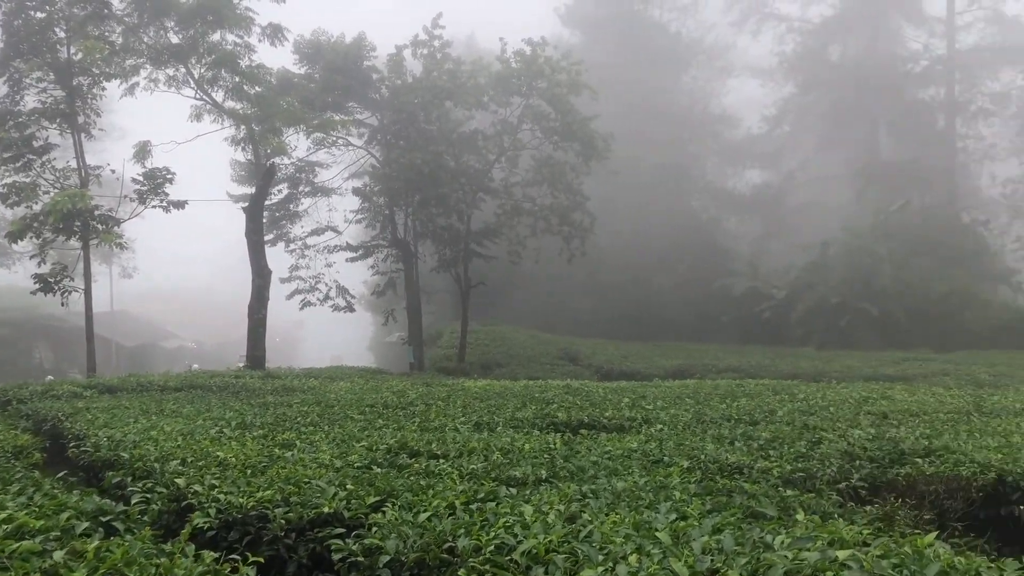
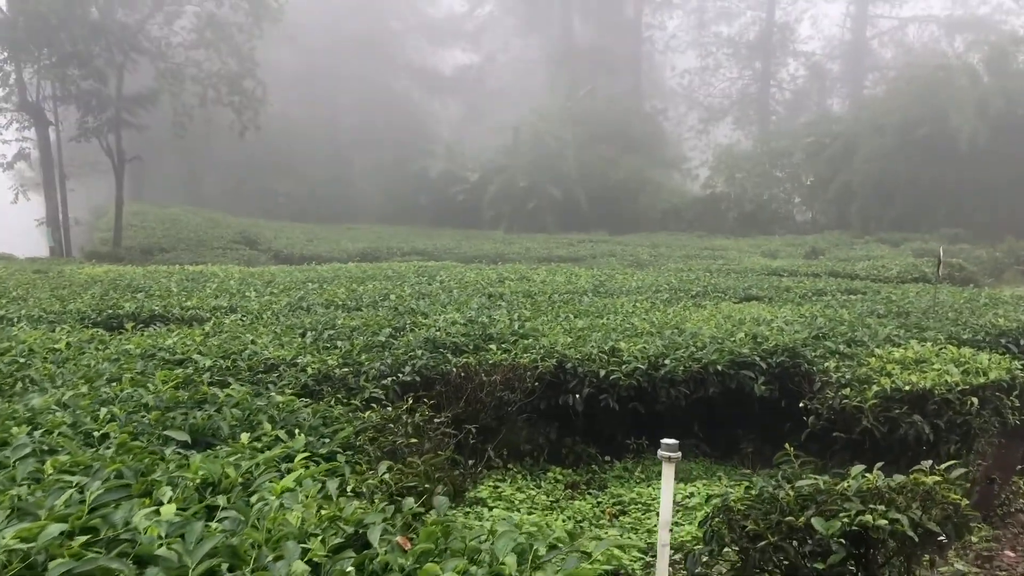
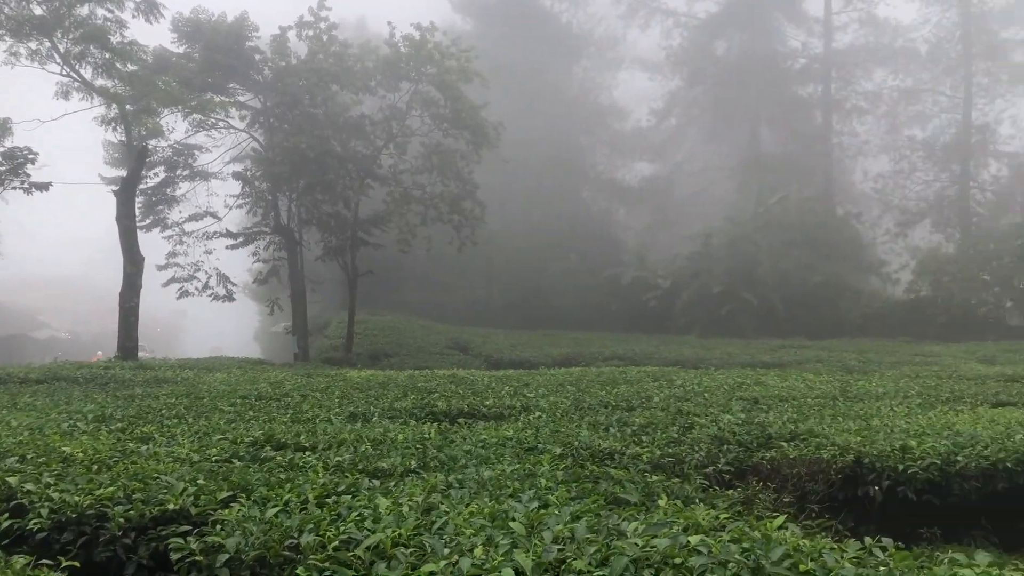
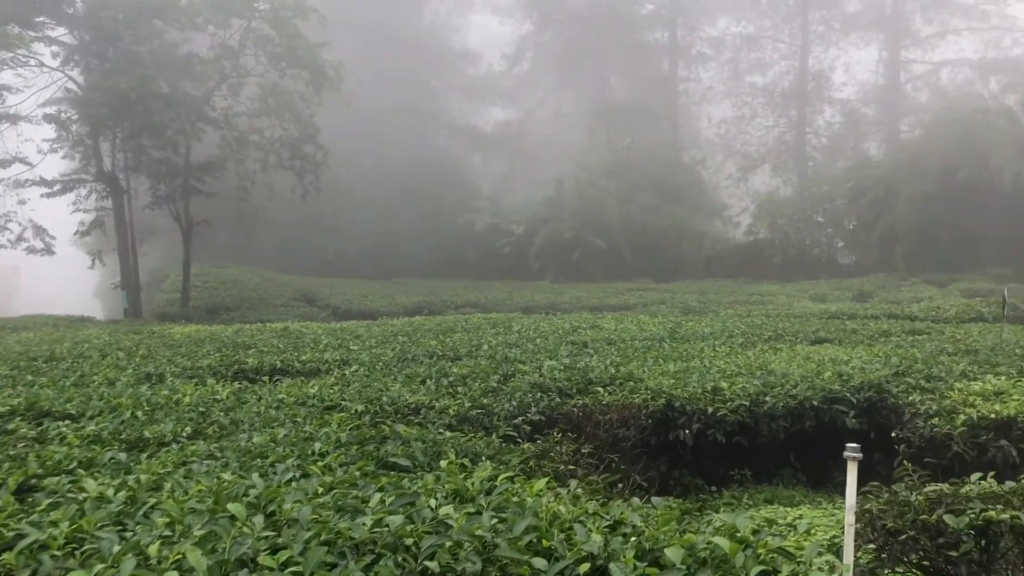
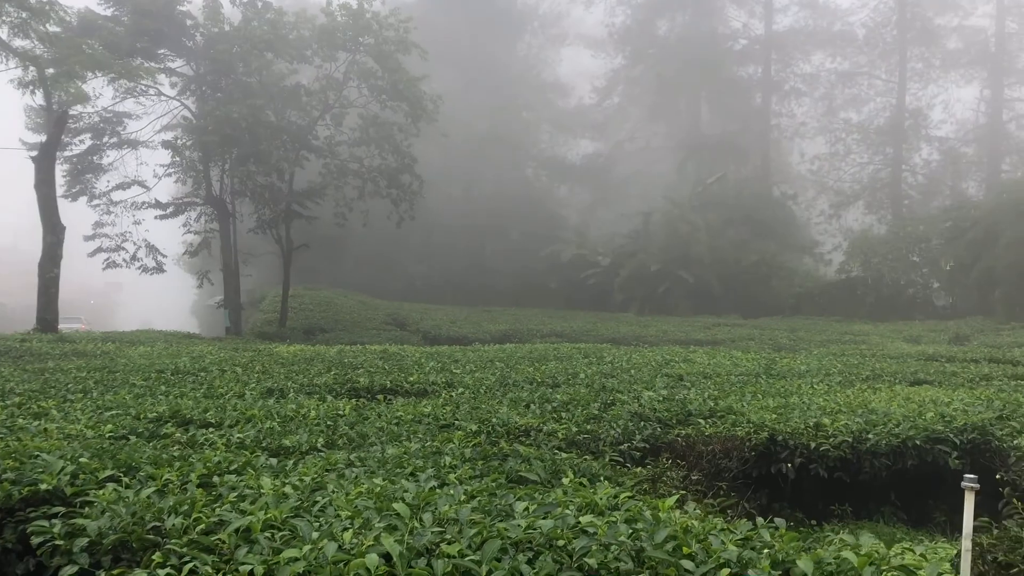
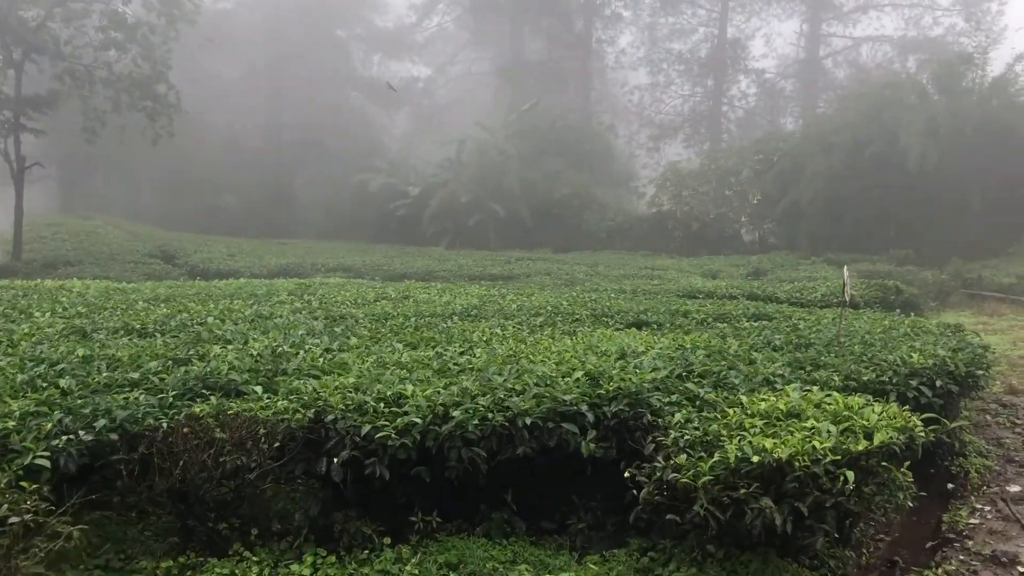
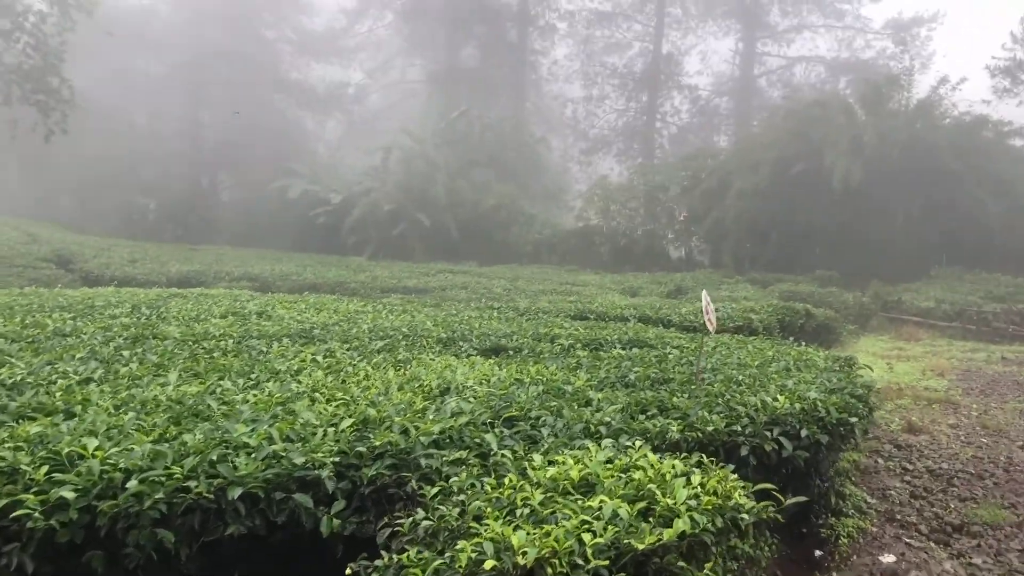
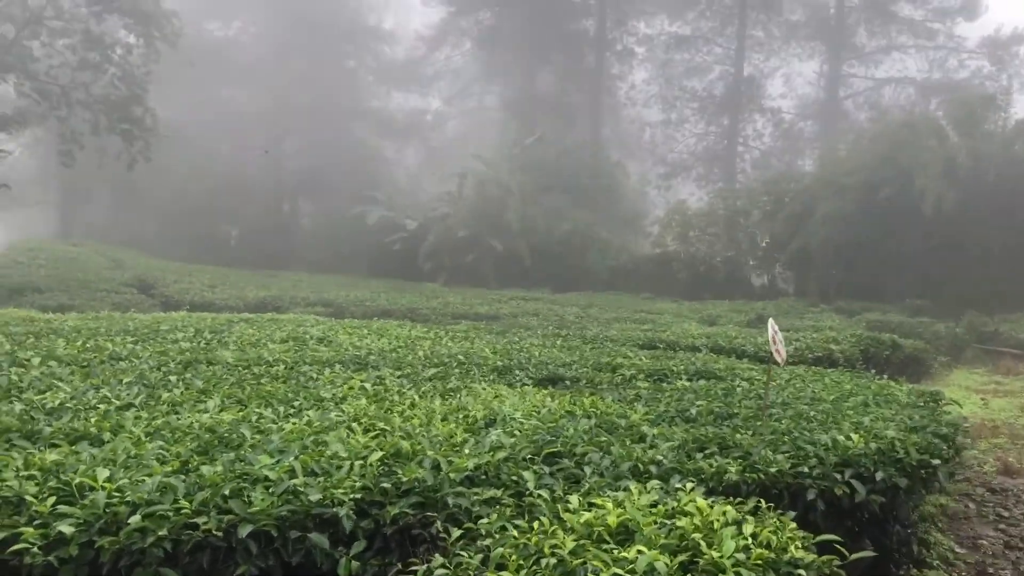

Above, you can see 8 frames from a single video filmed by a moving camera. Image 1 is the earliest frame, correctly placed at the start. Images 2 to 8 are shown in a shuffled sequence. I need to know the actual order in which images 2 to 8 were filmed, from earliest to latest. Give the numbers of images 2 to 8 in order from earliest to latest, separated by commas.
3, 5, 4, 2, 6, 7, 8
